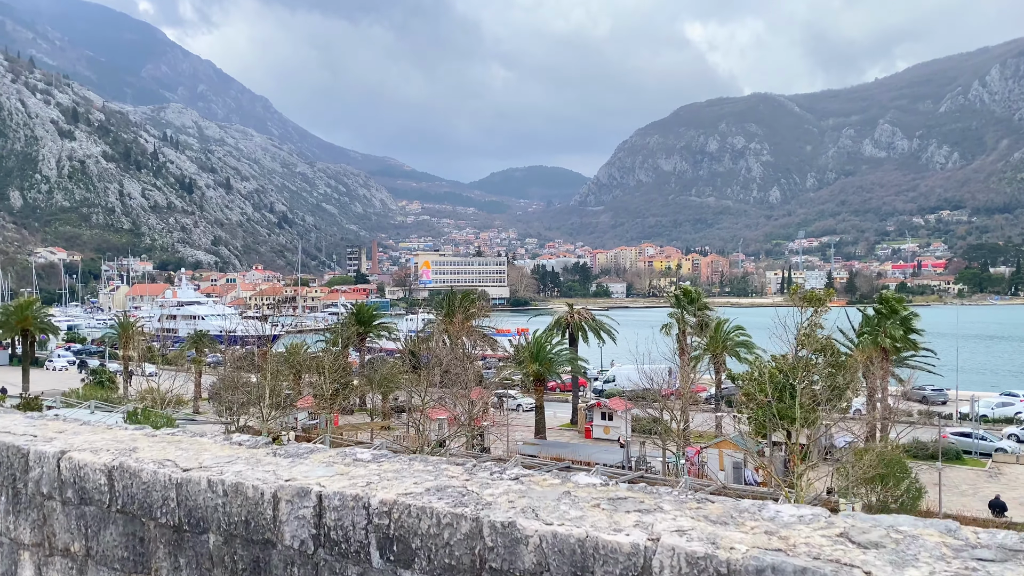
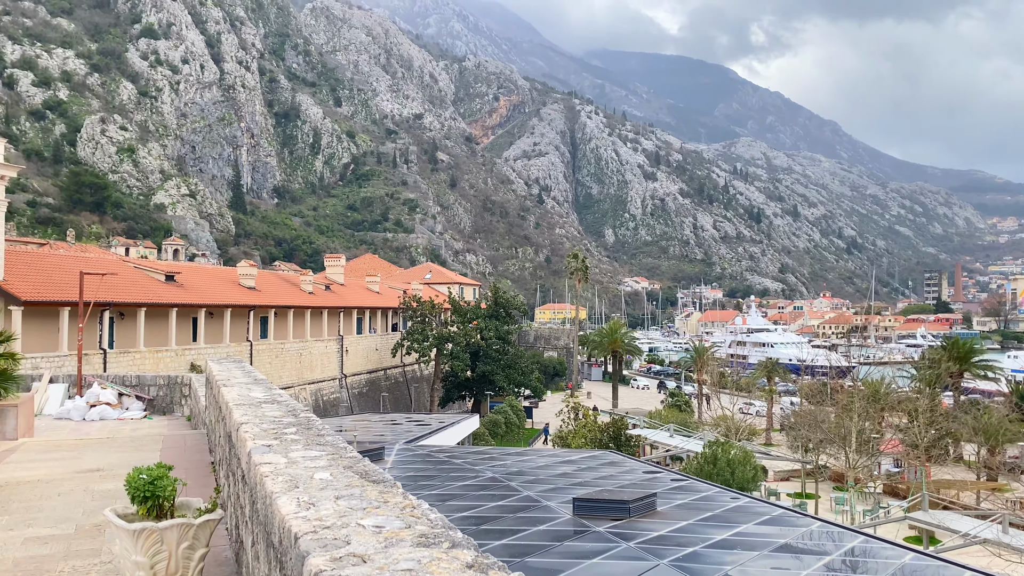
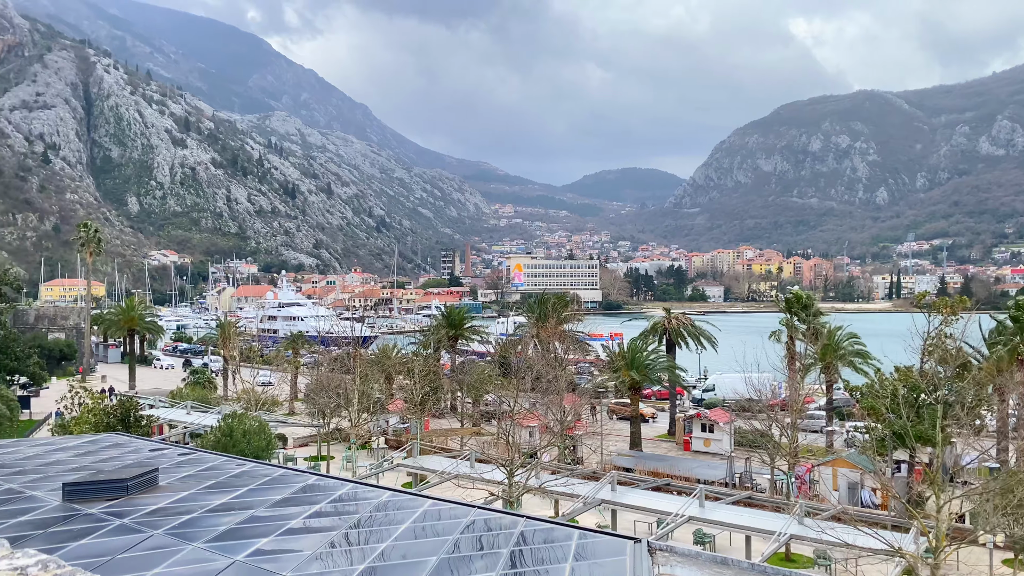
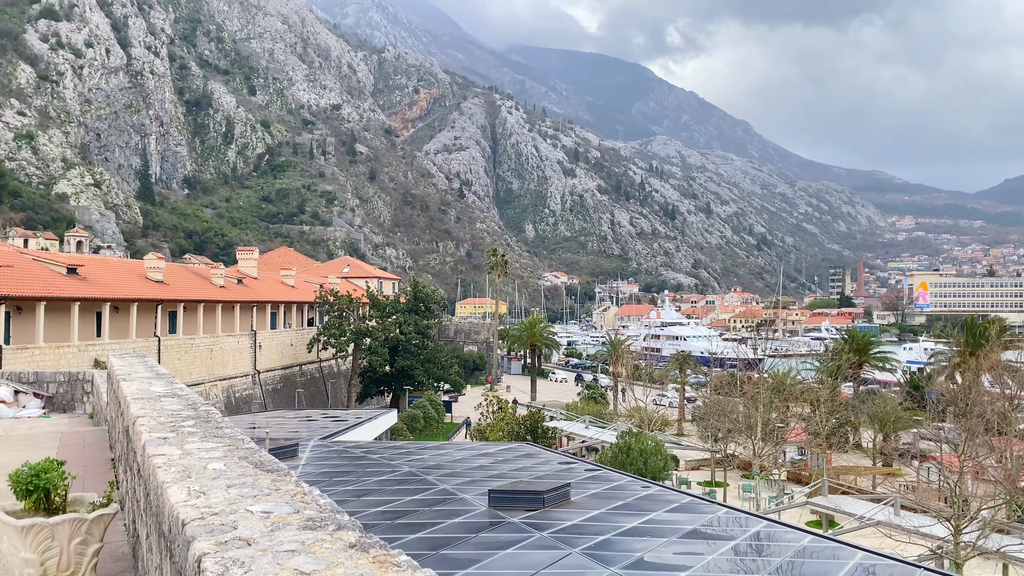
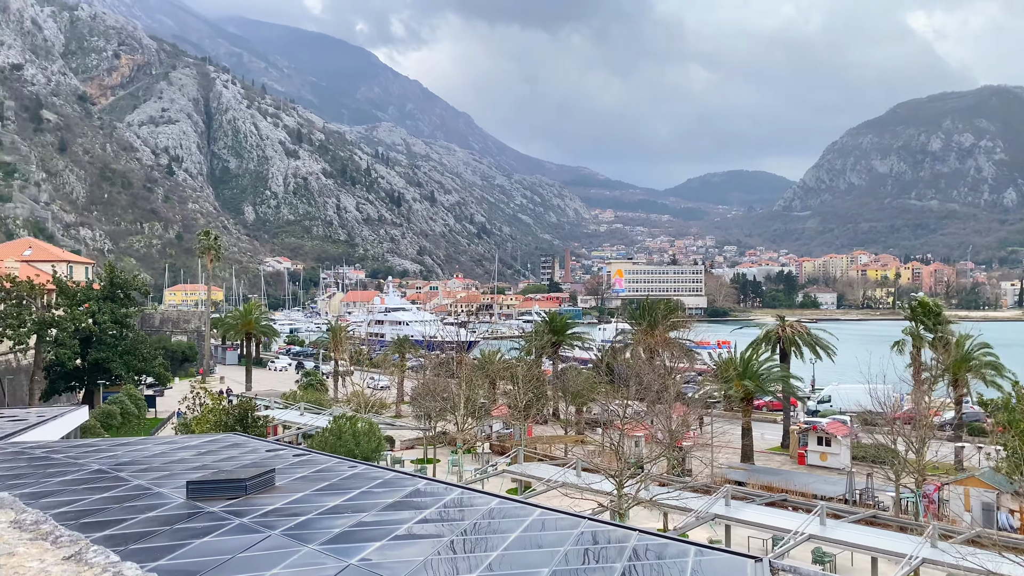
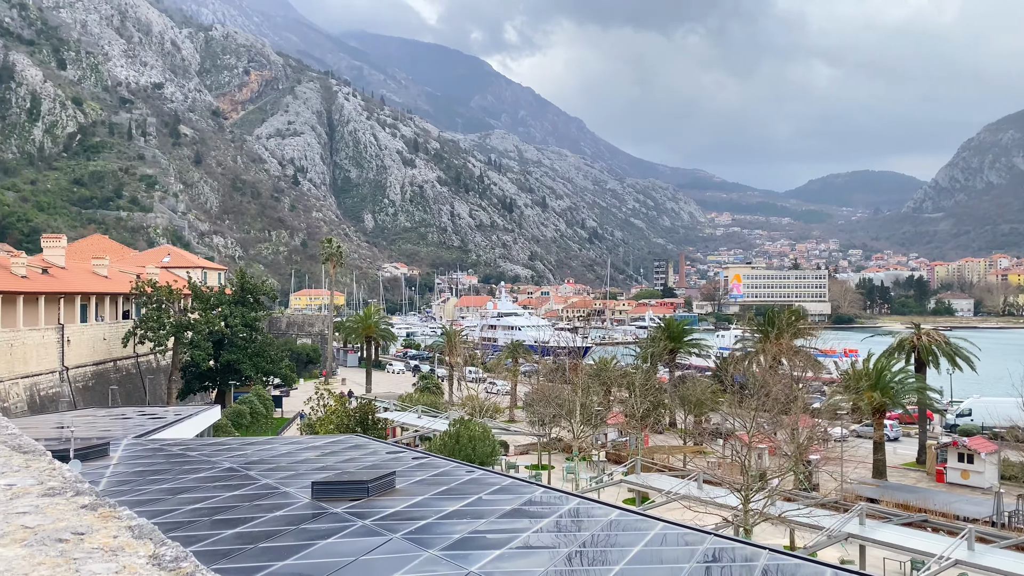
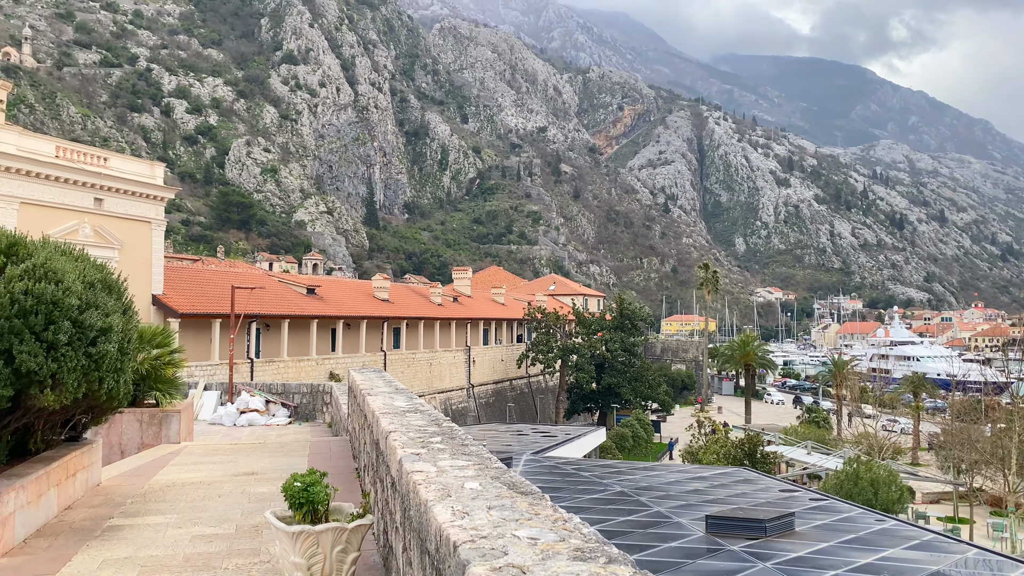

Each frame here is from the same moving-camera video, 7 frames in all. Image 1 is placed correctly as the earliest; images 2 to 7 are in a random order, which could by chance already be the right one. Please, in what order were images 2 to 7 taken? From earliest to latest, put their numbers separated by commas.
3, 5, 6, 4, 2, 7
